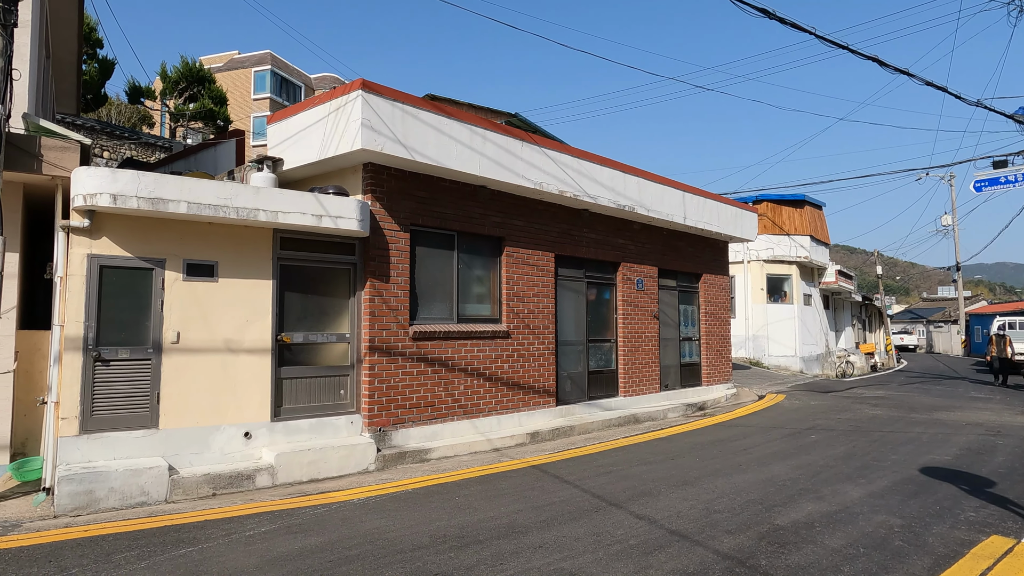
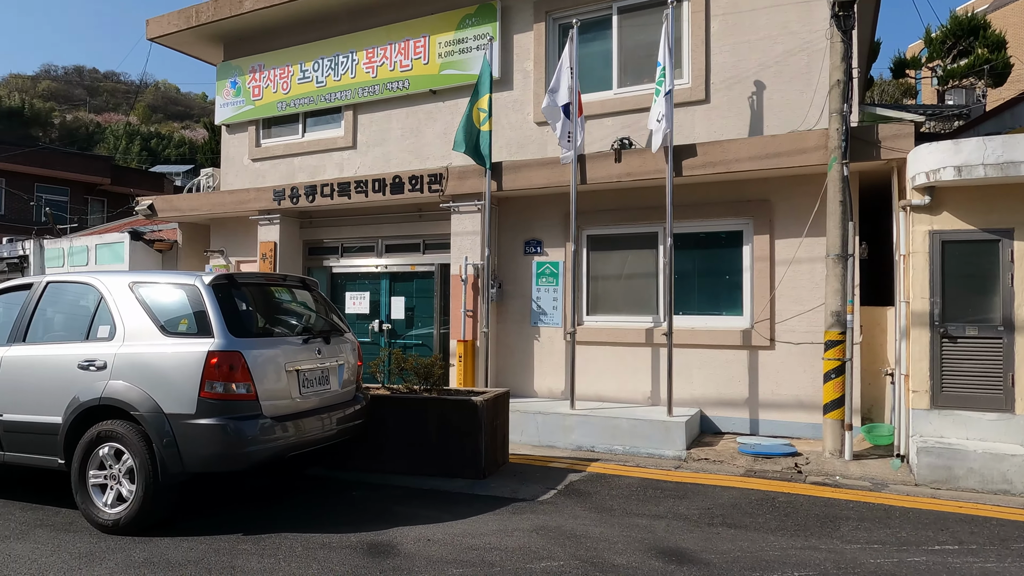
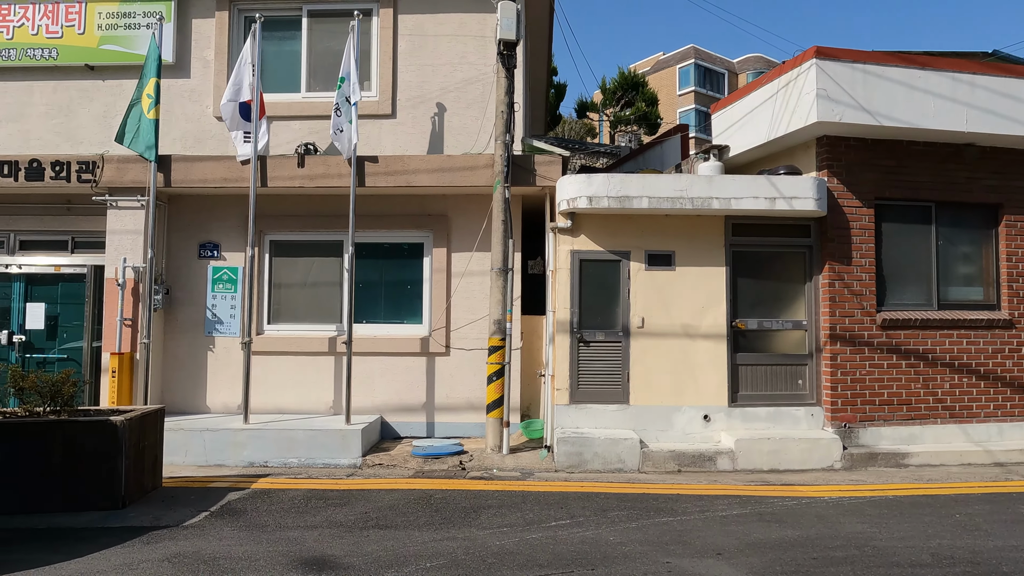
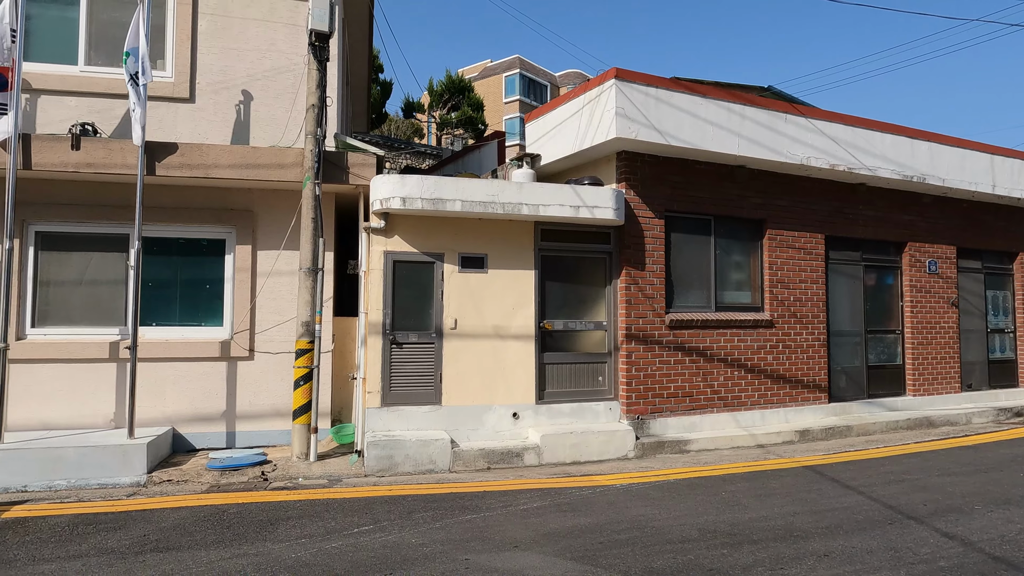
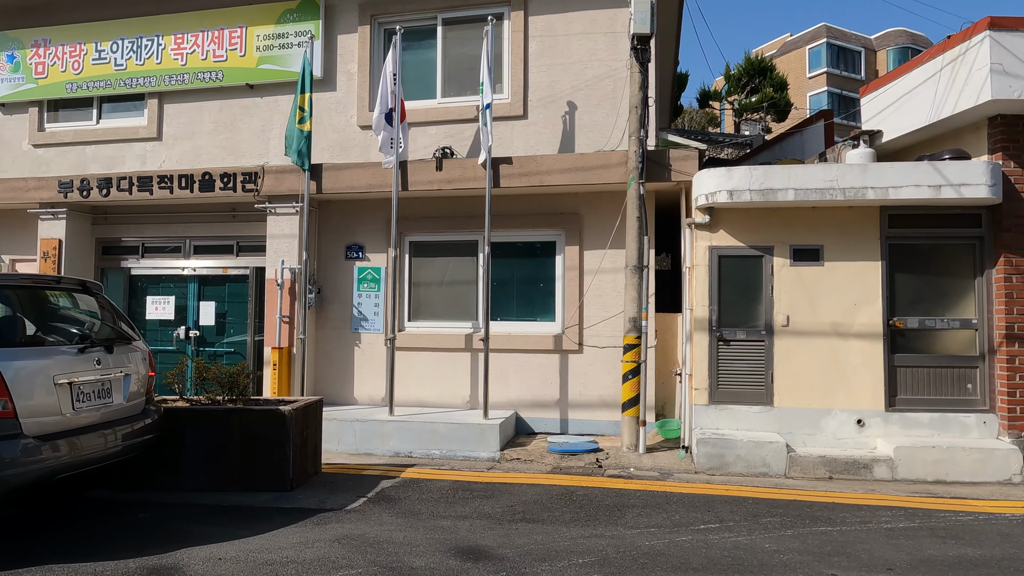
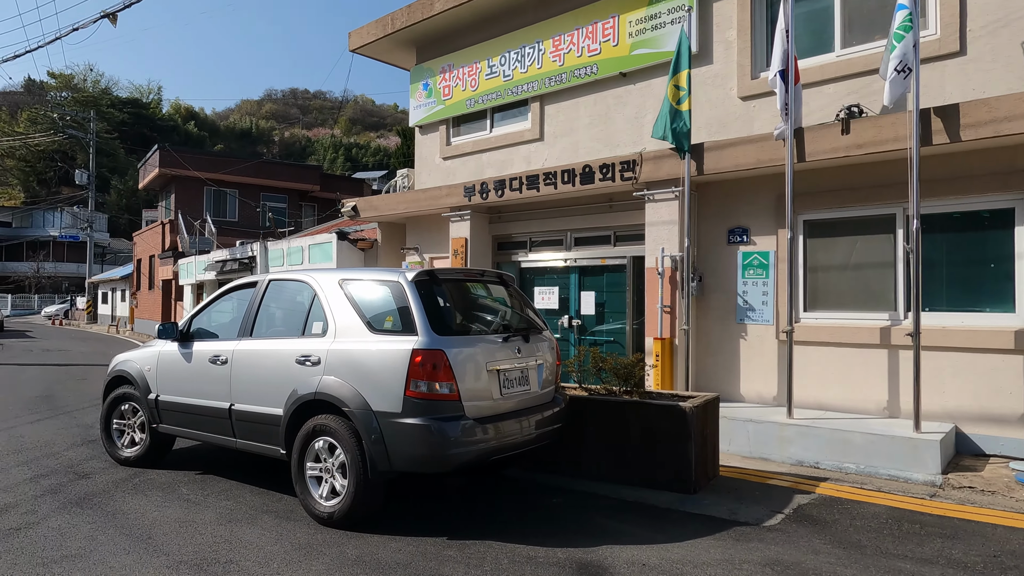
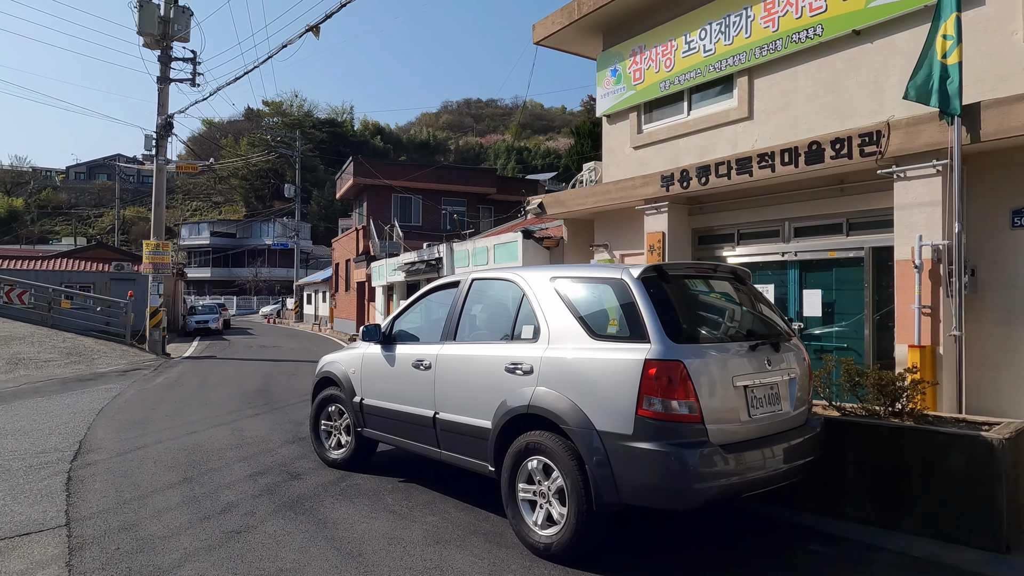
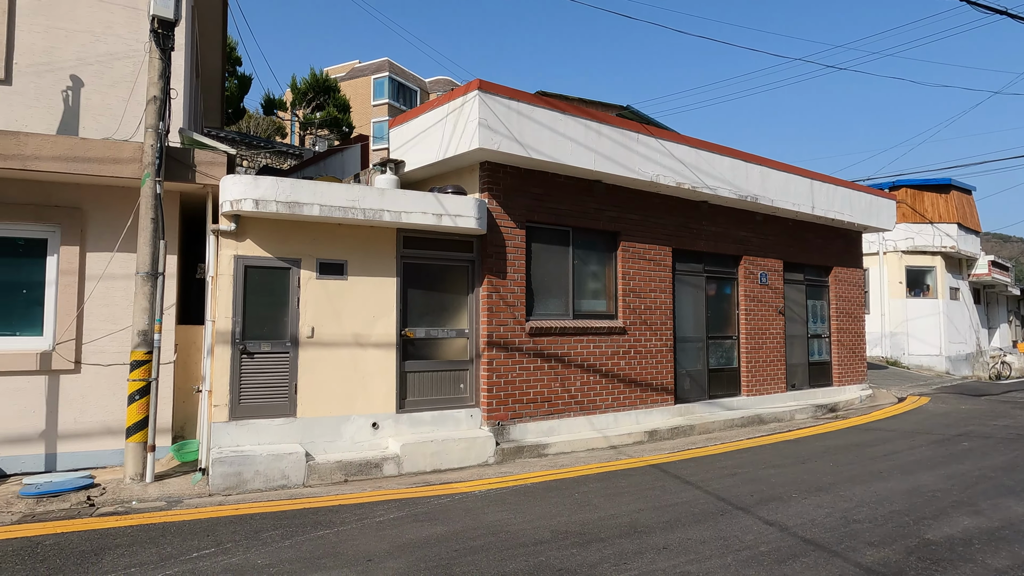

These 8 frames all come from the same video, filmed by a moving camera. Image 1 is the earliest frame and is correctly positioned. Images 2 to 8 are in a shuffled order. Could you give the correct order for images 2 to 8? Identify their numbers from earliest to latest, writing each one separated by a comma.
8, 4, 3, 5, 2, 6, 7
